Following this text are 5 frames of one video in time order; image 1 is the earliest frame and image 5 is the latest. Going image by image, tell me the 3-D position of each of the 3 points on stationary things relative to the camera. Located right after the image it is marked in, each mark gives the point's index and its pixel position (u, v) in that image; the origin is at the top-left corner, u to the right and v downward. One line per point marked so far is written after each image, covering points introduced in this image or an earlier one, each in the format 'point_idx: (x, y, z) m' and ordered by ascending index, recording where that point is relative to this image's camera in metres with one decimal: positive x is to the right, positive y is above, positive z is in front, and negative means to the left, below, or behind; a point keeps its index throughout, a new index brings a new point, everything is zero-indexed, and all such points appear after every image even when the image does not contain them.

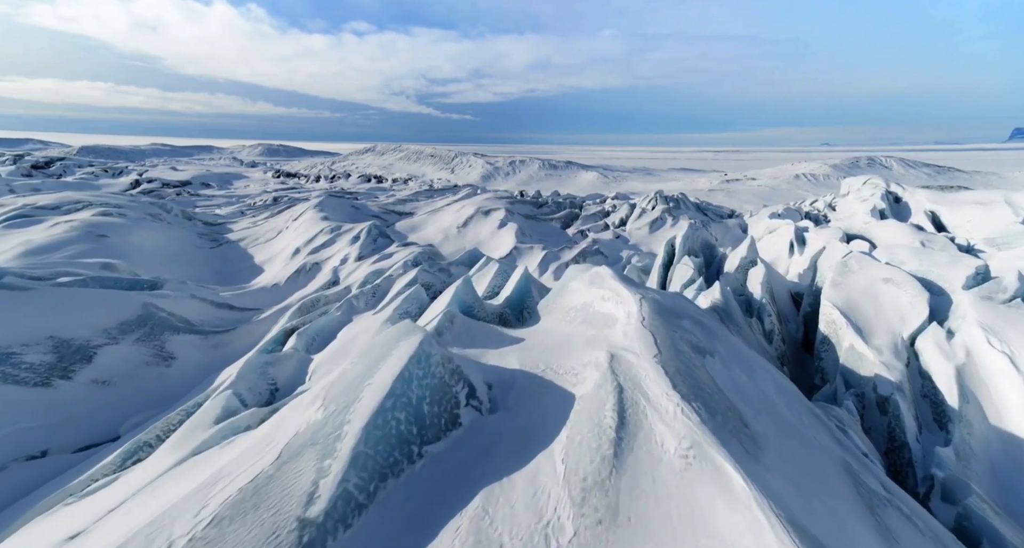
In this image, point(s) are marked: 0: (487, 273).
0: (-0.5, 0.0, +9.2) m
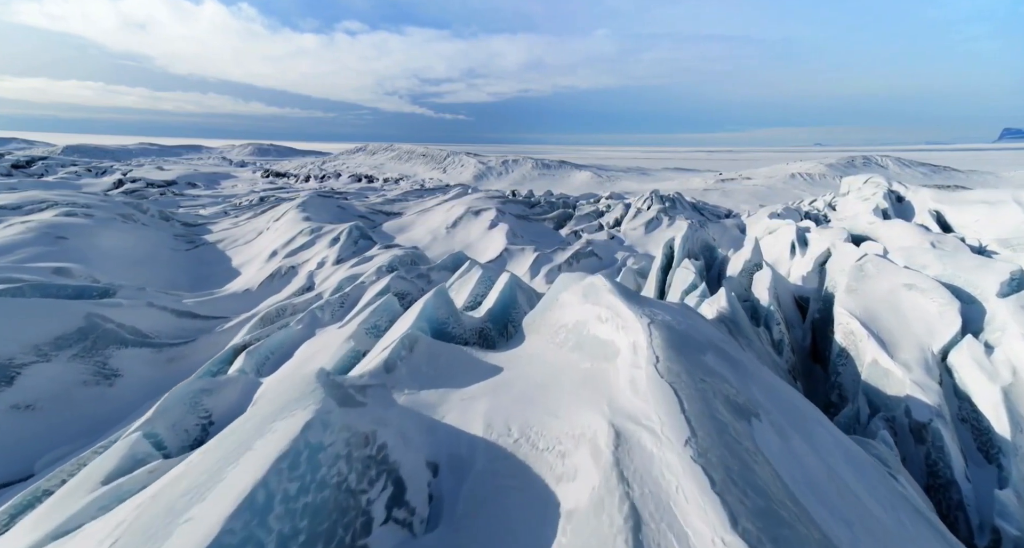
0: (-0.8, -0.1, +8.3) m
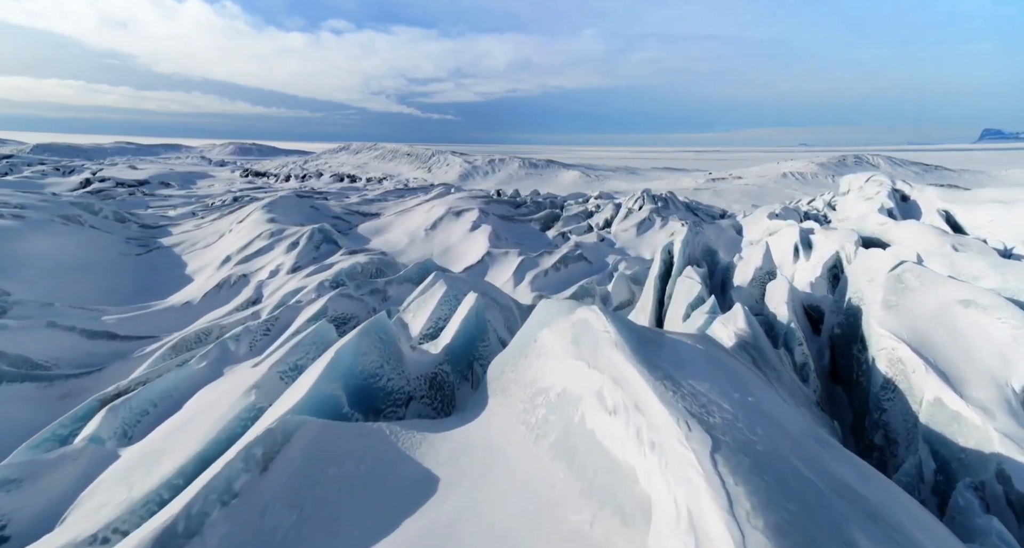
0: (-1.2, -0.4, +6.6) m
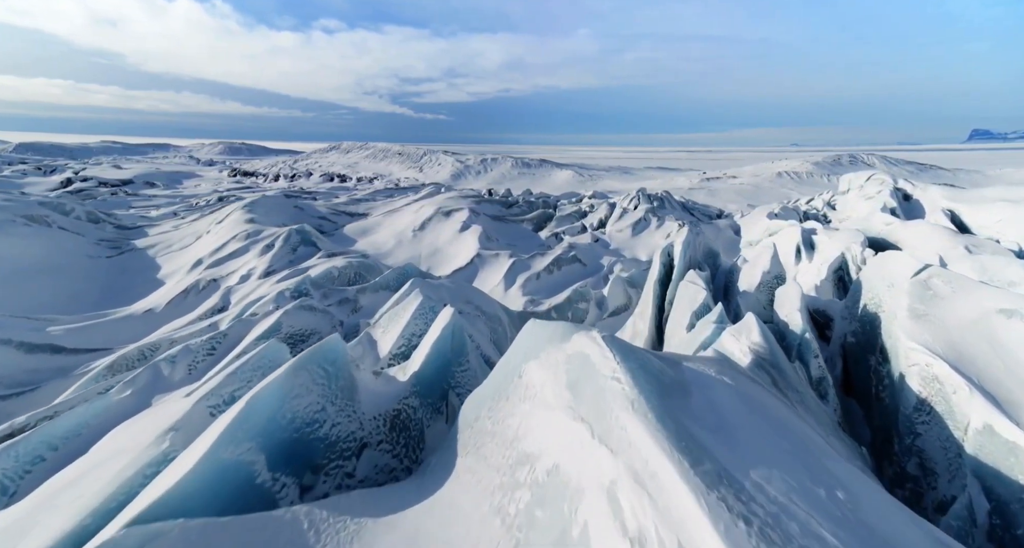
0: (-1.3, -0.5, +5.8) m
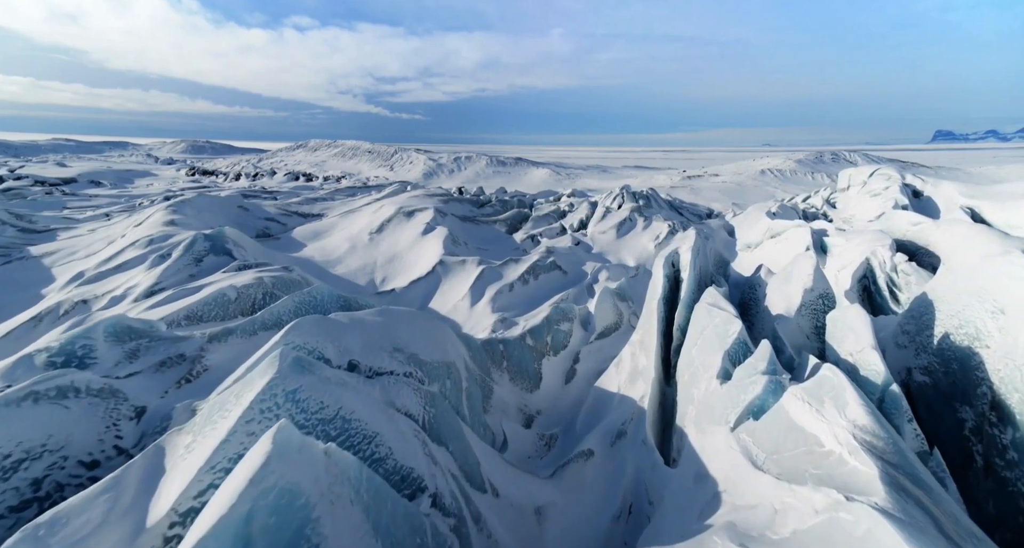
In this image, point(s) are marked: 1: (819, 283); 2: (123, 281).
0: (-1.8, -0.8, +3.0) m
1: (+5.0, -0.1, +7.6) m
2: (-8.7, -0.1, +10.4) m
